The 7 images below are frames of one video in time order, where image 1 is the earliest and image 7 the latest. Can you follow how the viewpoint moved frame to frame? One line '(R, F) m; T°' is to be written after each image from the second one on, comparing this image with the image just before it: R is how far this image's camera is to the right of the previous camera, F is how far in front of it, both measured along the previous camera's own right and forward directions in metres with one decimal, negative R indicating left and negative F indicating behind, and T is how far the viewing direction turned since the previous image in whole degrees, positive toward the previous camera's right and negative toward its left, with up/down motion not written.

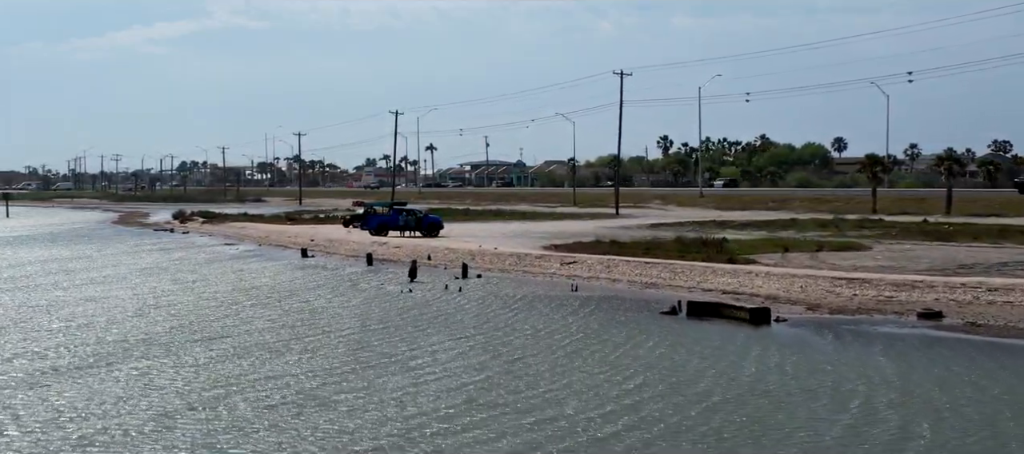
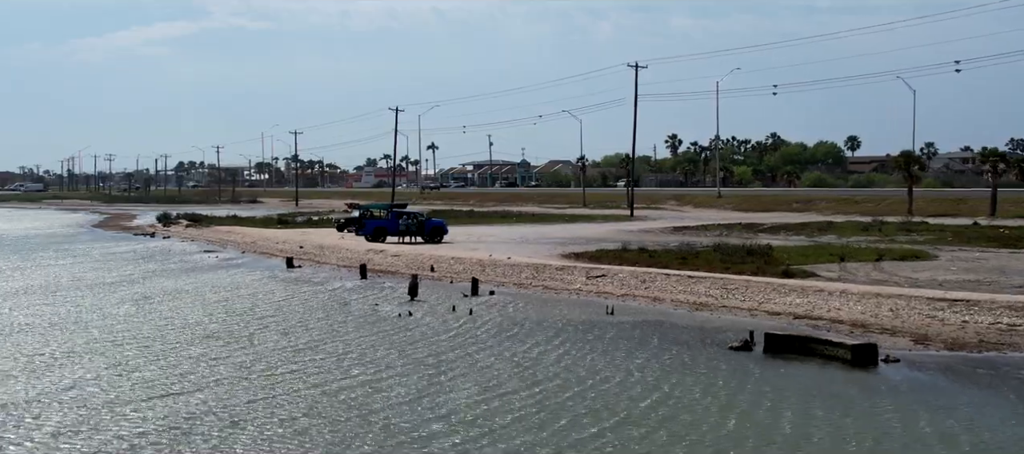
(-0.6, +5.6) m; 0°
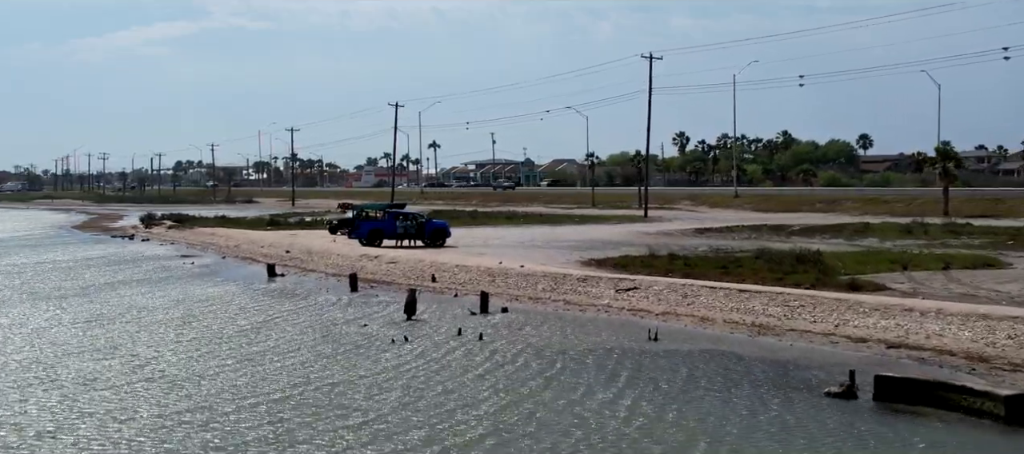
(-0.4, +4.9) m; 0°
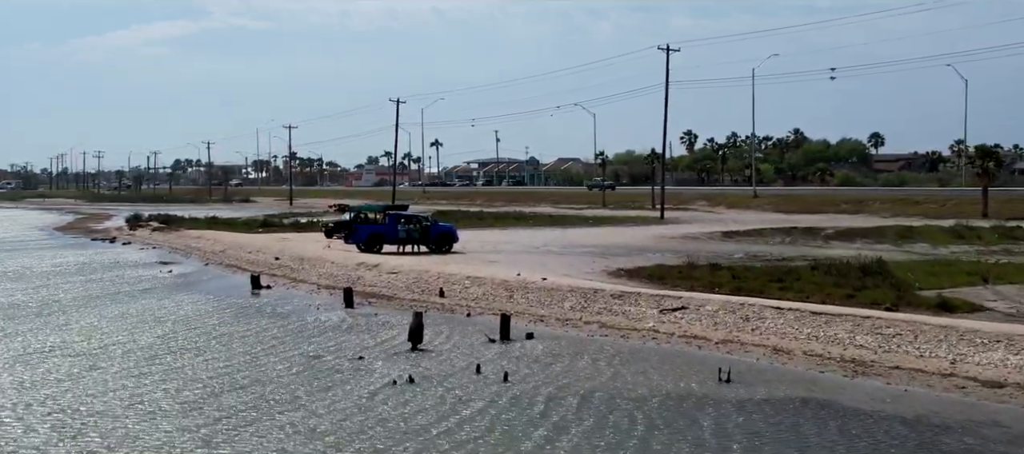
(-0.6, +4.4) m; 0°
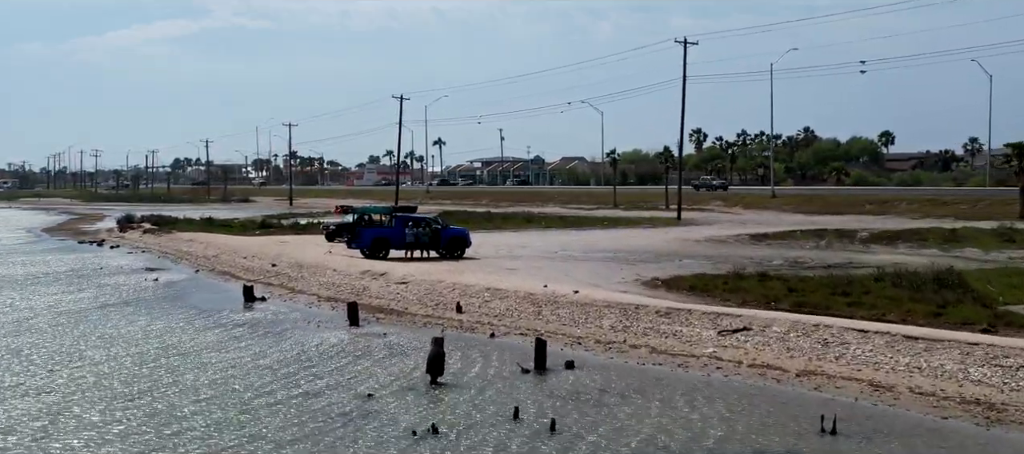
(-0.7, +3.4) m; 0°
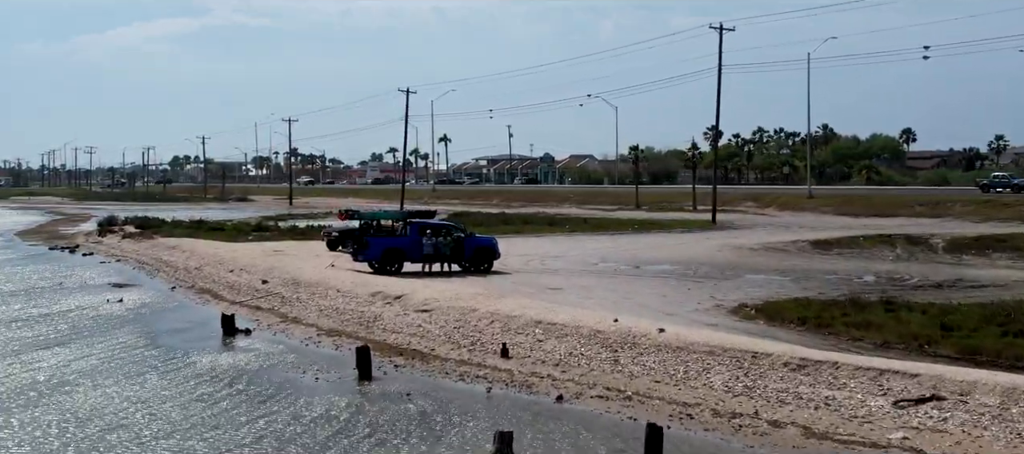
(-1.2, +6.1) m; 0°
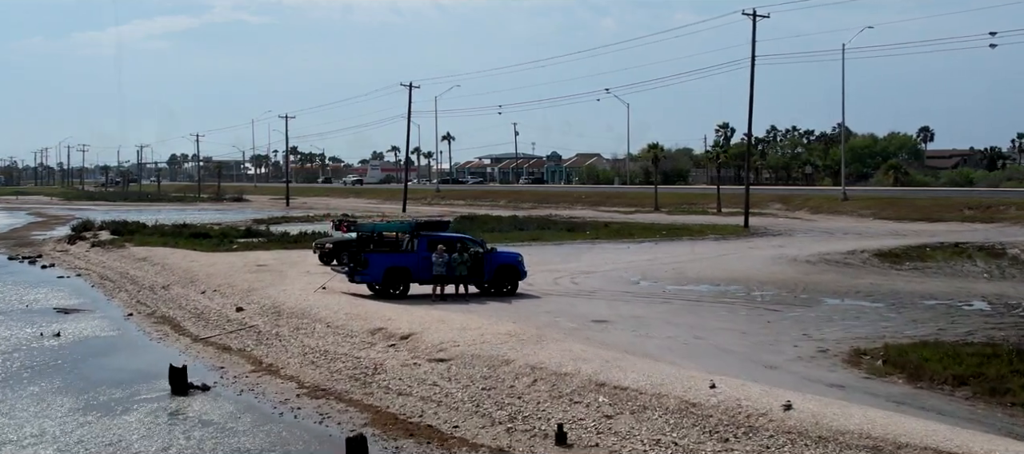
(-0.8, +5.6) m; 0°
